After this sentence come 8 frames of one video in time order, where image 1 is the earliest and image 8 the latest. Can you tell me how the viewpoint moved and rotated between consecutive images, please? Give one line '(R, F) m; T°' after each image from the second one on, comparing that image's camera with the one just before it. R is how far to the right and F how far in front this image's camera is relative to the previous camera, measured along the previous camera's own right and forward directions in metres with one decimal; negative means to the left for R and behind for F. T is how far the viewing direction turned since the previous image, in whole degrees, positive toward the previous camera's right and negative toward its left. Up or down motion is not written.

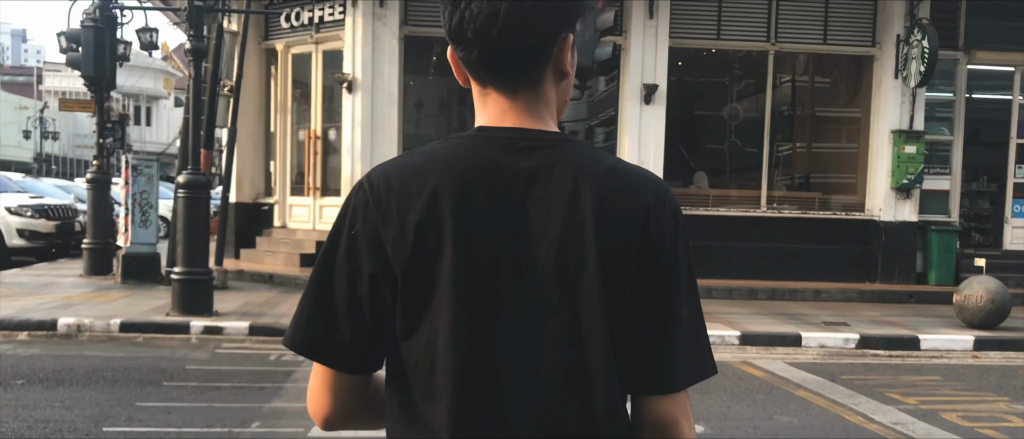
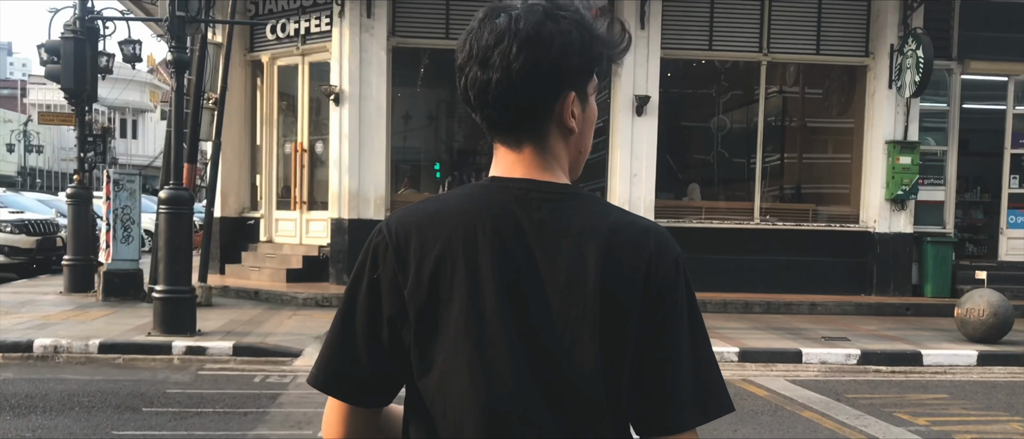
(0.0, +0.2) m; +1°
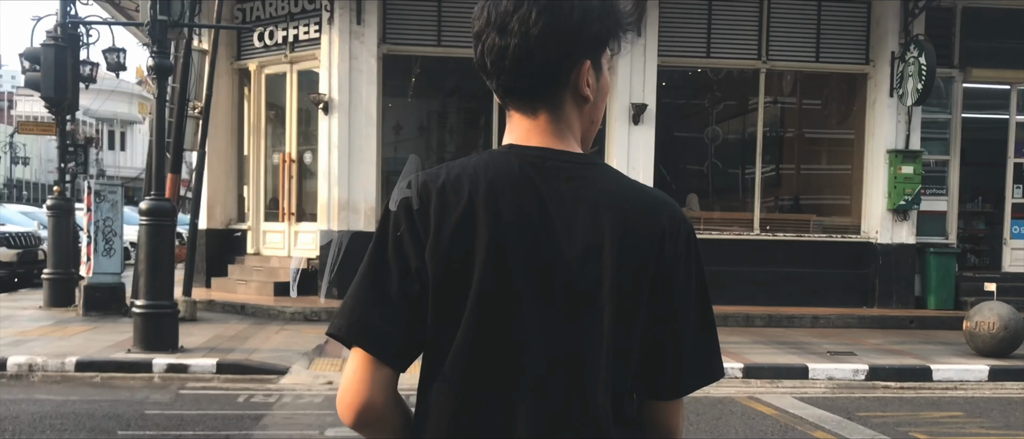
(0.0, +0.3) m; +1°
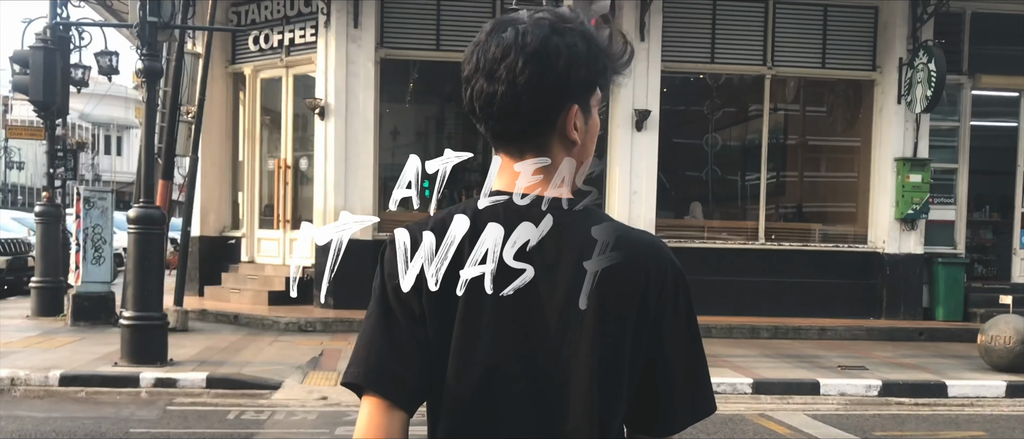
(0.0, +0.3) m; 0°
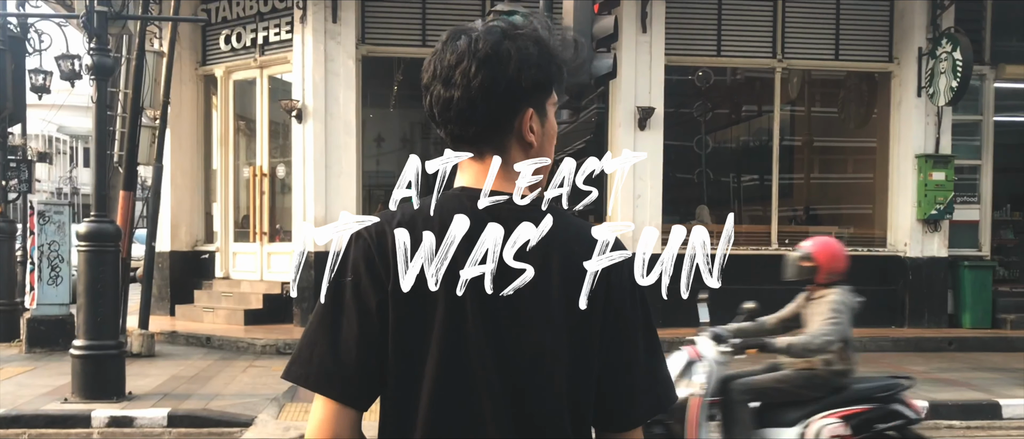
(-0.1, +0.8) m; +1°
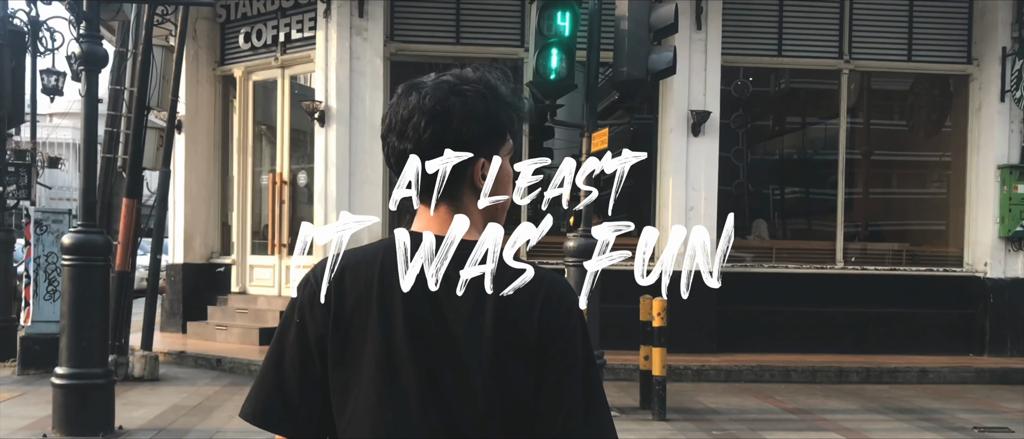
(-0.2, +0.9) m; -2°
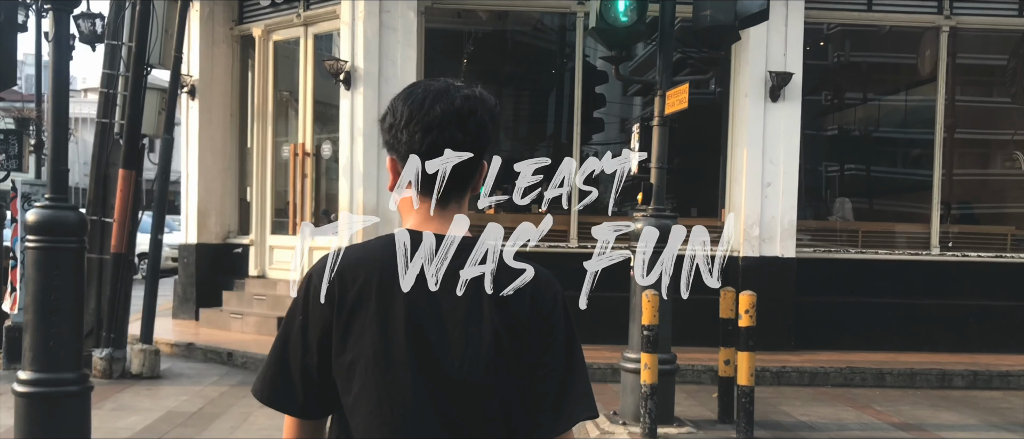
(-0.2, +1.2) m; -3°
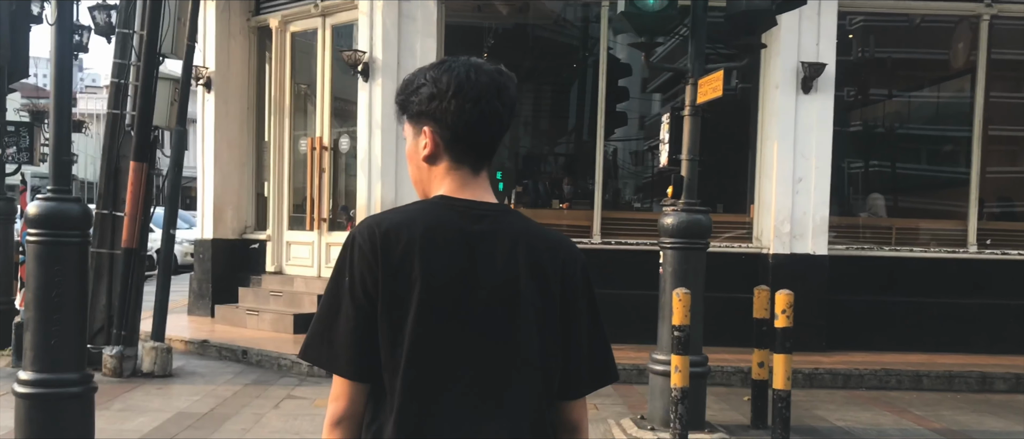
(0.0, +0.3) m; -1°
